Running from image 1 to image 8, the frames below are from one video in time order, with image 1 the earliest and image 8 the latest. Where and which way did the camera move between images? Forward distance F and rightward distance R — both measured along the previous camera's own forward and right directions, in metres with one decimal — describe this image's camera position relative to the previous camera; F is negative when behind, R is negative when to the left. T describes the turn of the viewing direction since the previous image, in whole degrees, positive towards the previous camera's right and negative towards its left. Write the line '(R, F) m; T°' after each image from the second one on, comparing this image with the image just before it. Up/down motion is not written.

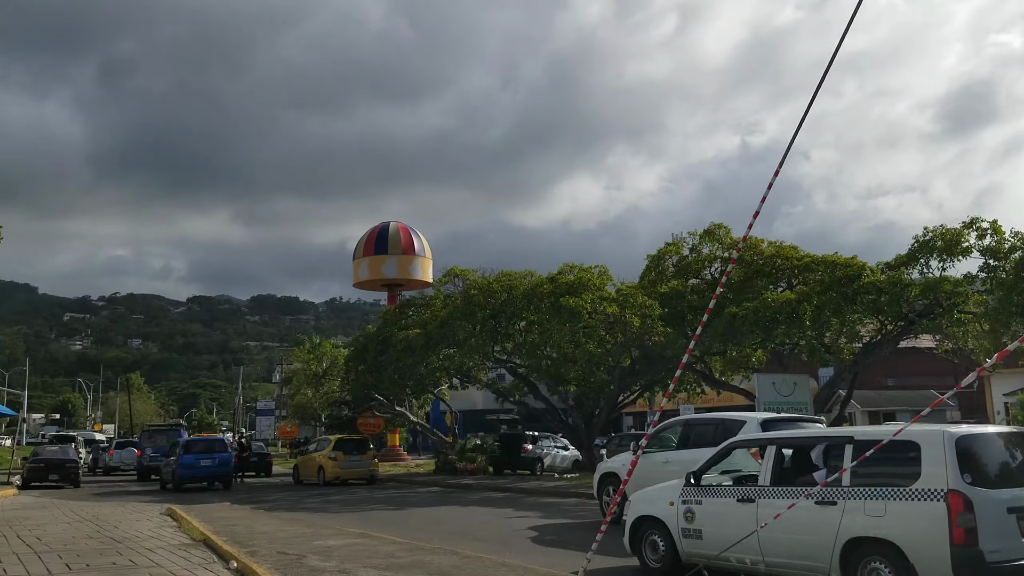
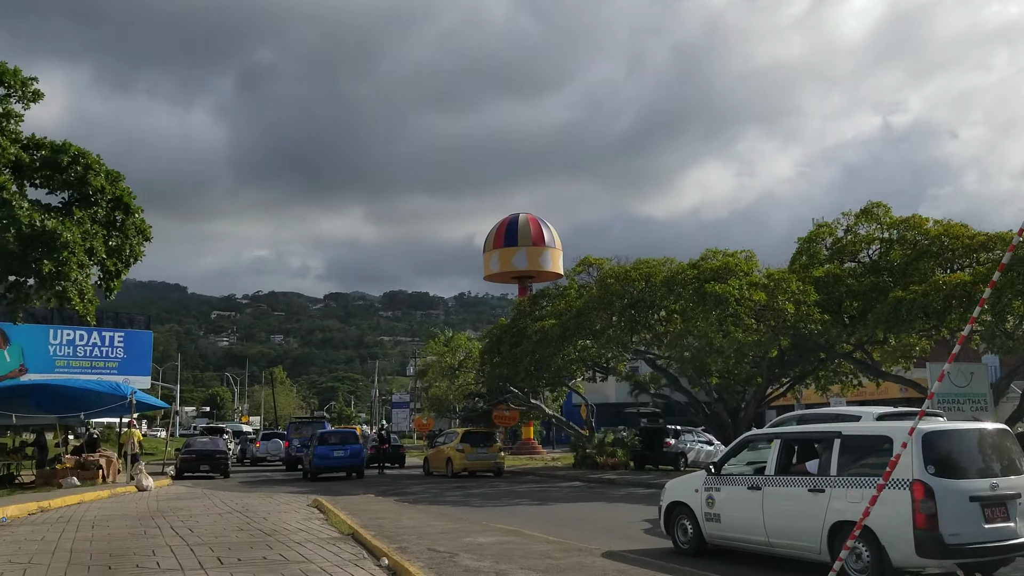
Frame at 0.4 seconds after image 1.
(-0.2, +0.5) m; -8°
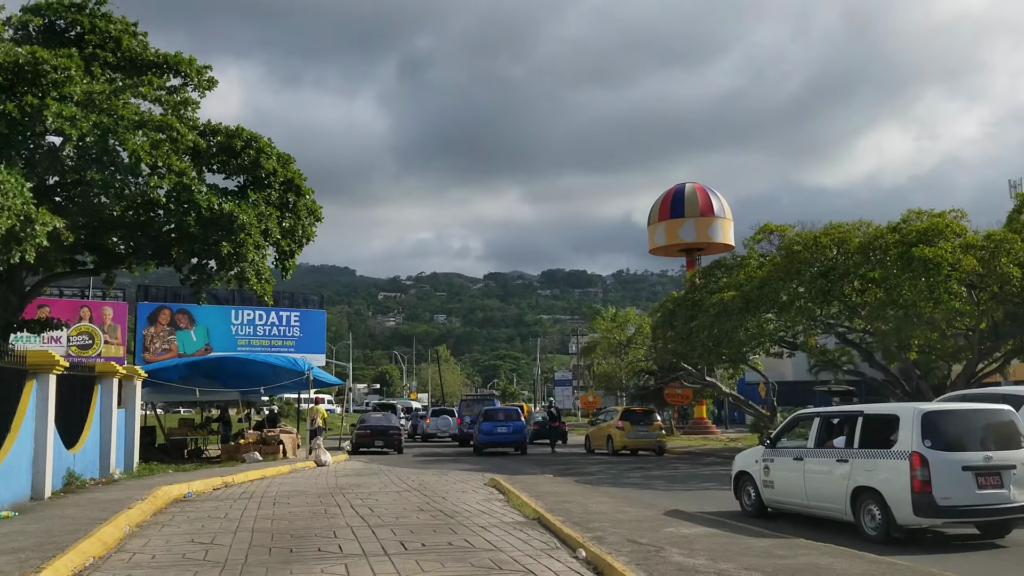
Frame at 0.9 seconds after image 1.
(-0.3, +0.7) m; -10°
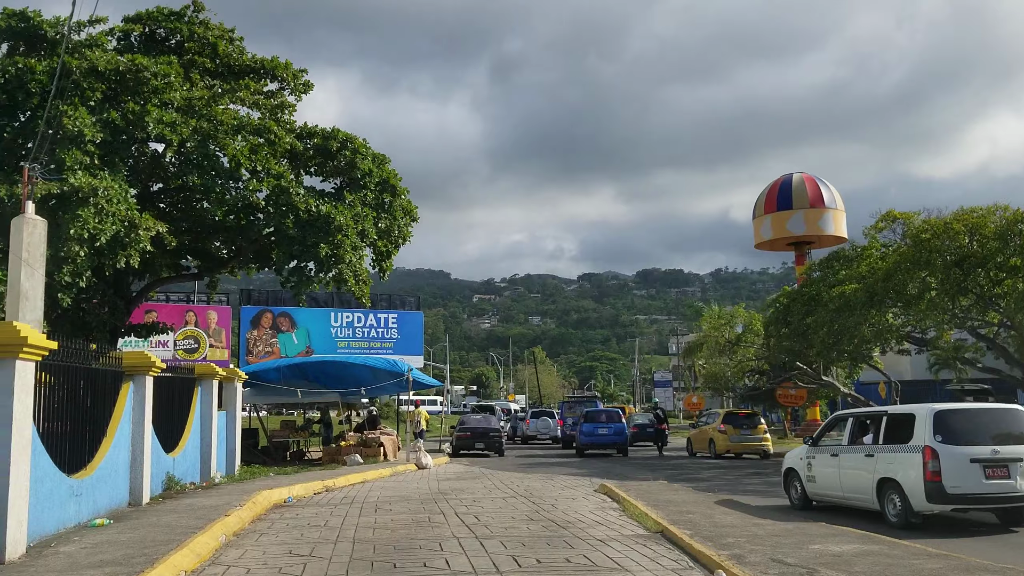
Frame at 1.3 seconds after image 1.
(-0.2, +0.6) m; -6°
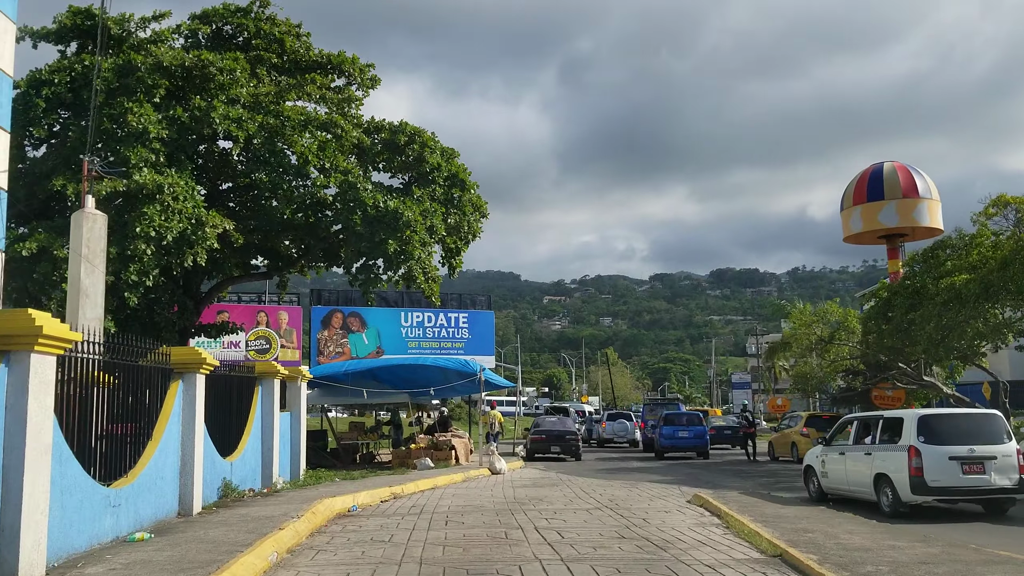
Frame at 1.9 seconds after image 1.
(-0.1, +0.8) m; -4°
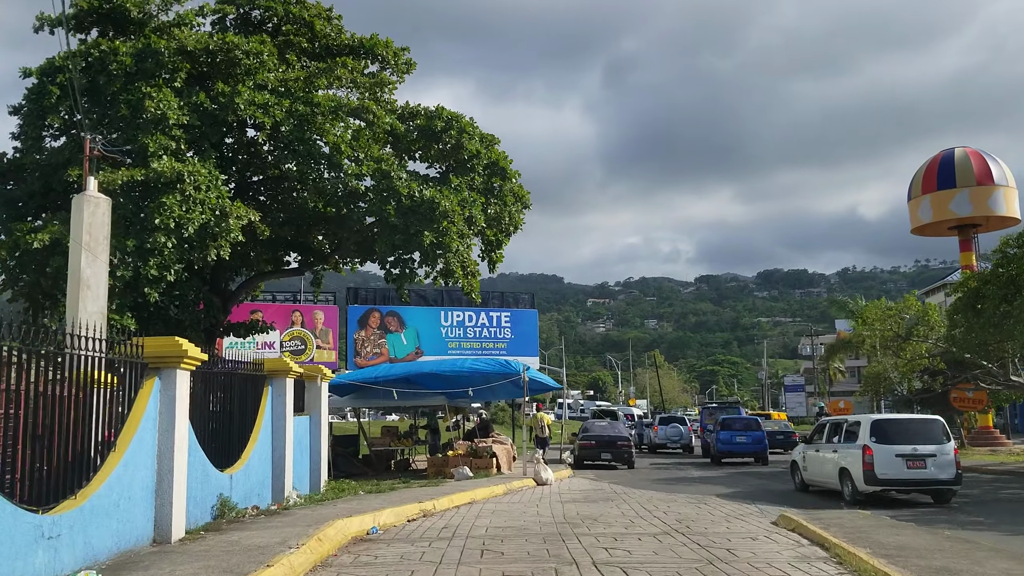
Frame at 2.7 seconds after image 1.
(0.0, +1.4) m; -3°
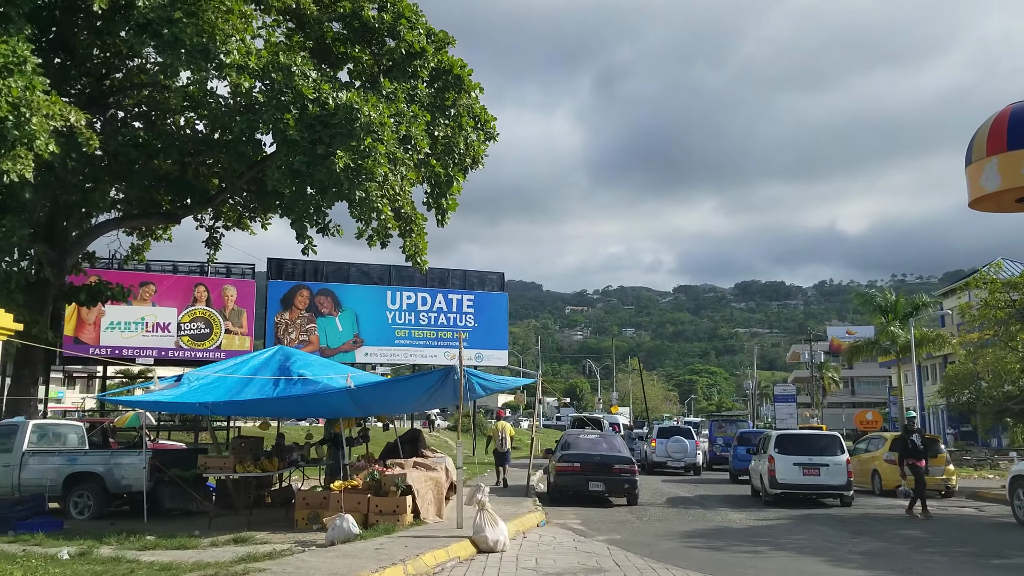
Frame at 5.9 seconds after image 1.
(+0.4, +5.5) m; +1°
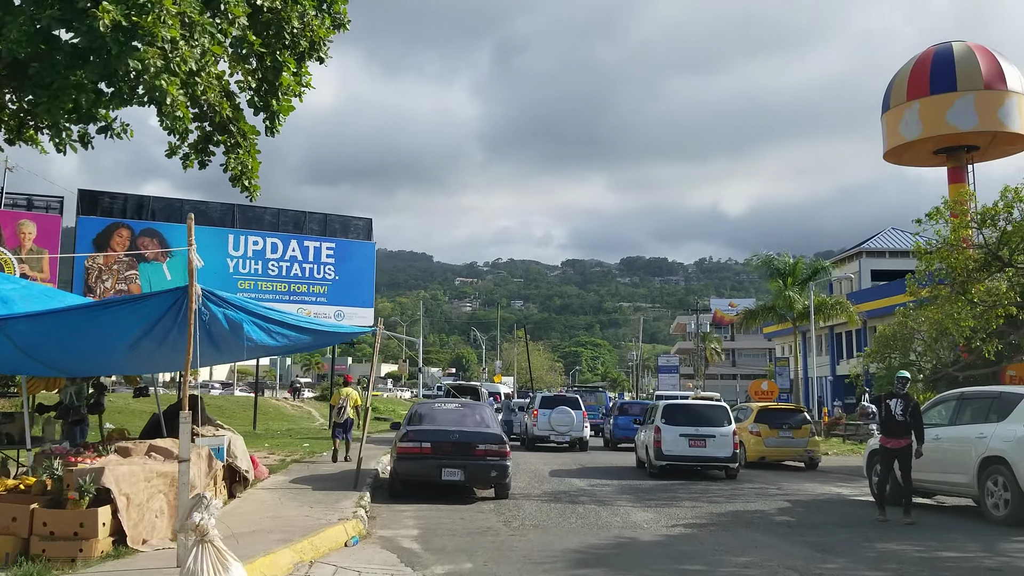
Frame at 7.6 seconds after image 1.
(+0.5, +3.0) m; +7°
